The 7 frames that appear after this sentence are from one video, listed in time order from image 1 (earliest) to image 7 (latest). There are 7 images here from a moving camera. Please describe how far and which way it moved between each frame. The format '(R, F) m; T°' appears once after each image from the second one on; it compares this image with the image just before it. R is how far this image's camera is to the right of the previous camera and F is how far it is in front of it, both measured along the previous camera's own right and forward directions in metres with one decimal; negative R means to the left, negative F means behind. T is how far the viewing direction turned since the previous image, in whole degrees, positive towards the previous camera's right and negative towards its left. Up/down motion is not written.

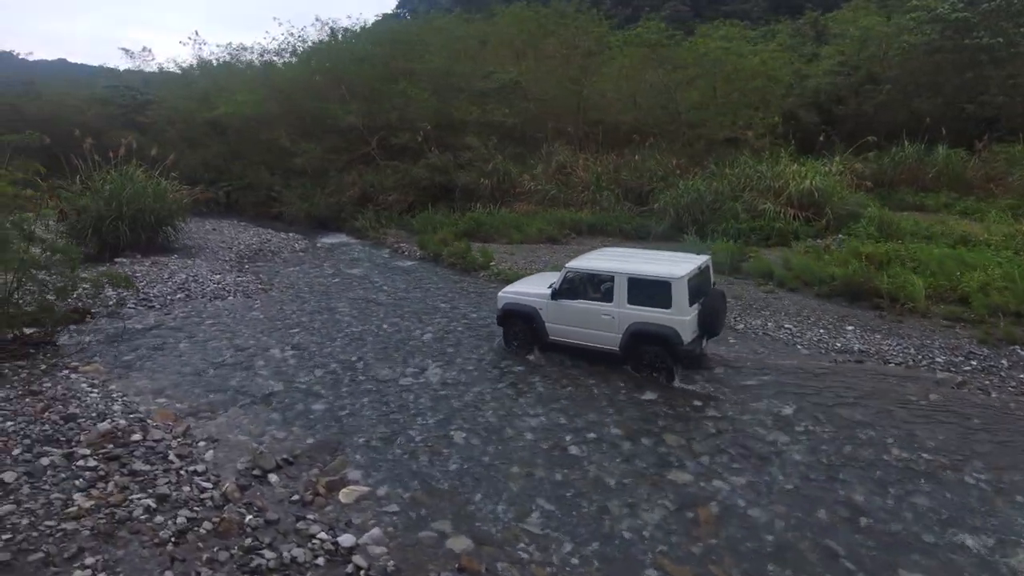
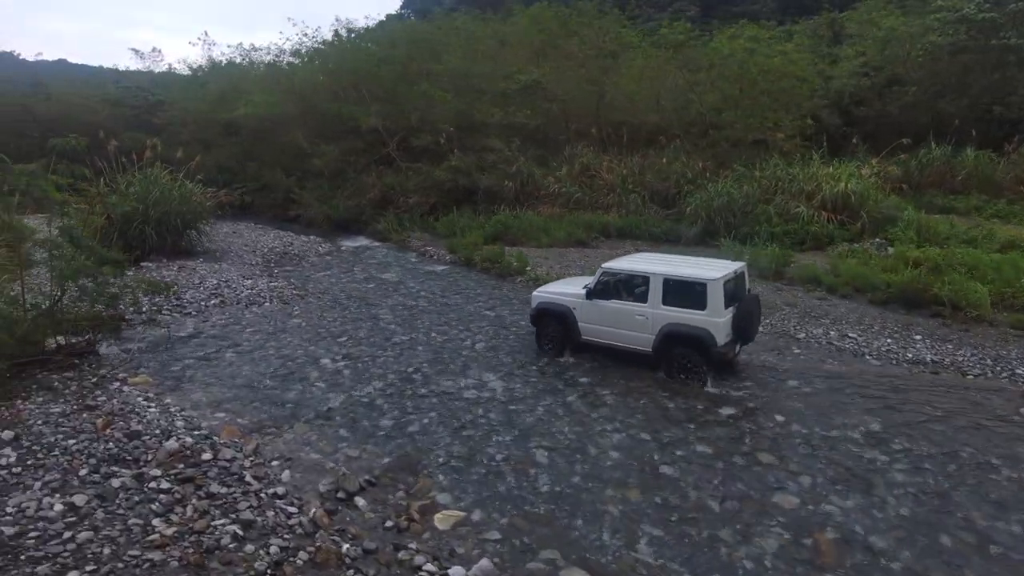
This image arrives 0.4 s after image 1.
(-0.7, +0.3) m; 0°
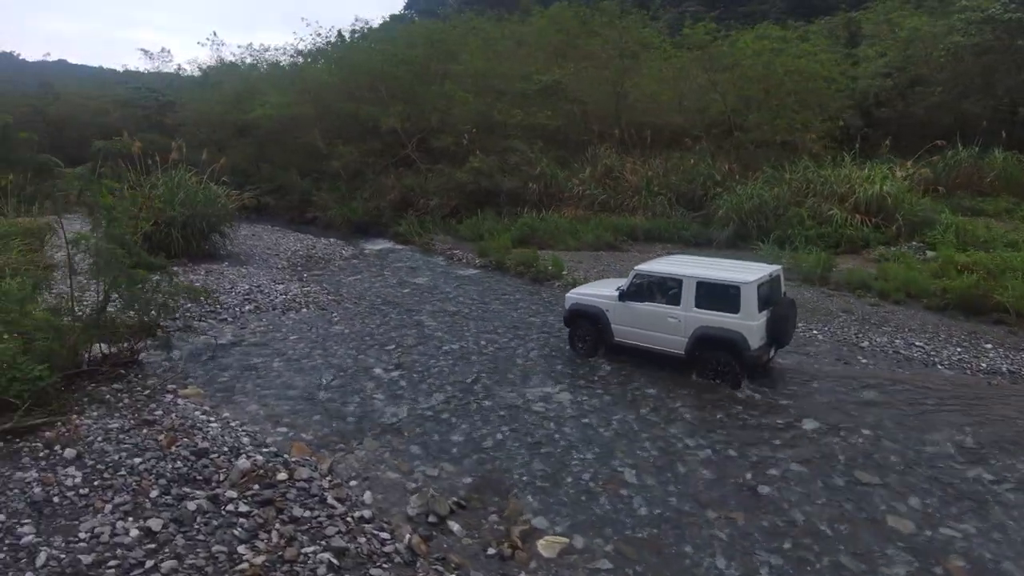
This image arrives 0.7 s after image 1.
(-0.7, +0.3) m; 0°
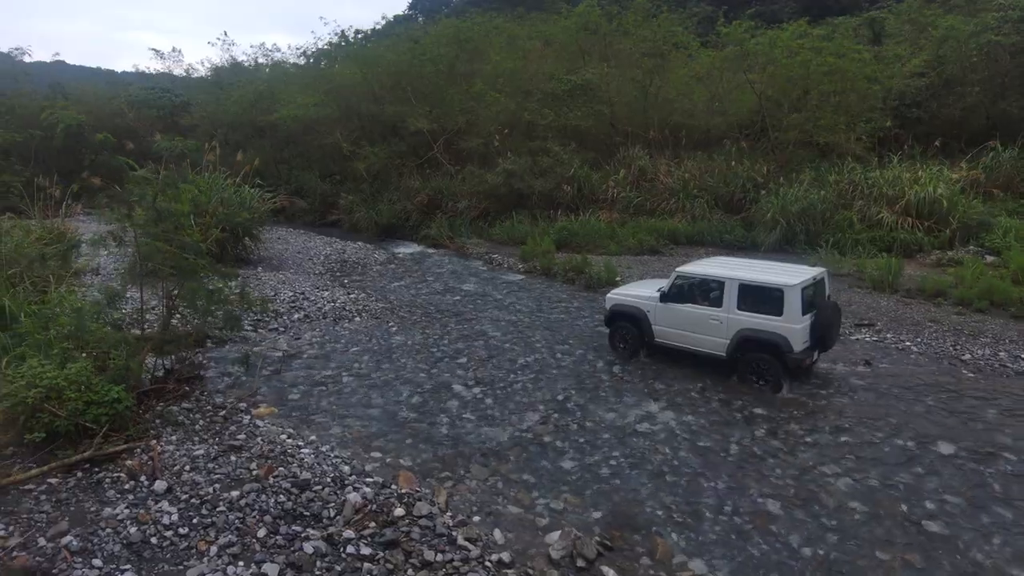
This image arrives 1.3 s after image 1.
(-1.0, +0.5) m; 0°
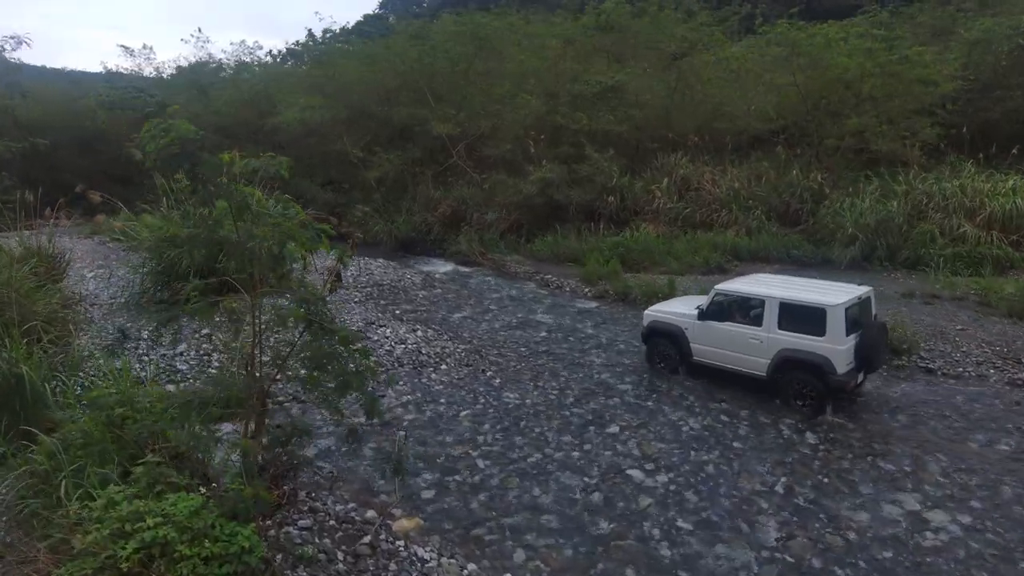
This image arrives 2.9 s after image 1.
(-2.0, +1.7) m; +3°
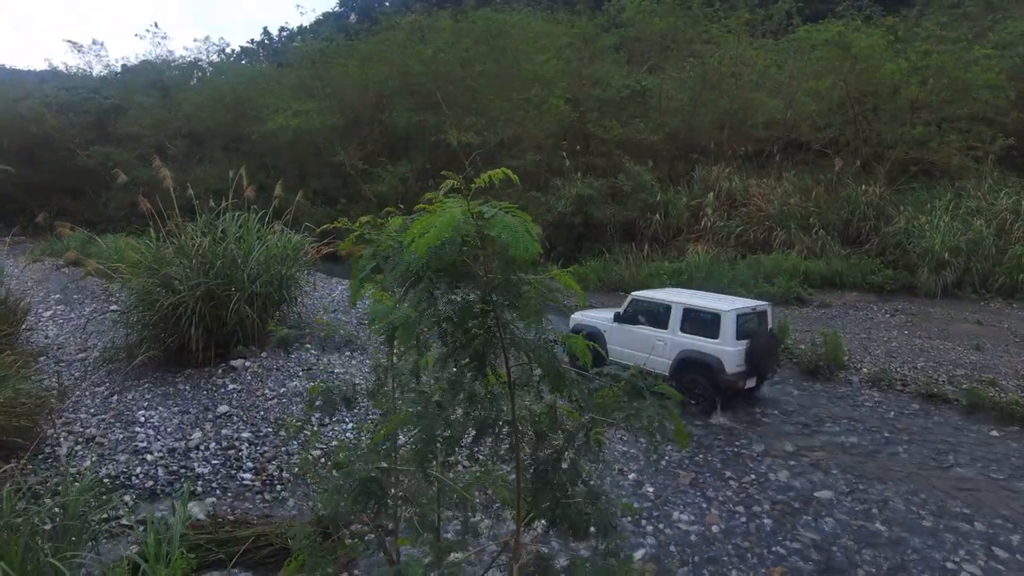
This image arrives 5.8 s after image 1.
(-1.8, +2.1) m; +4°
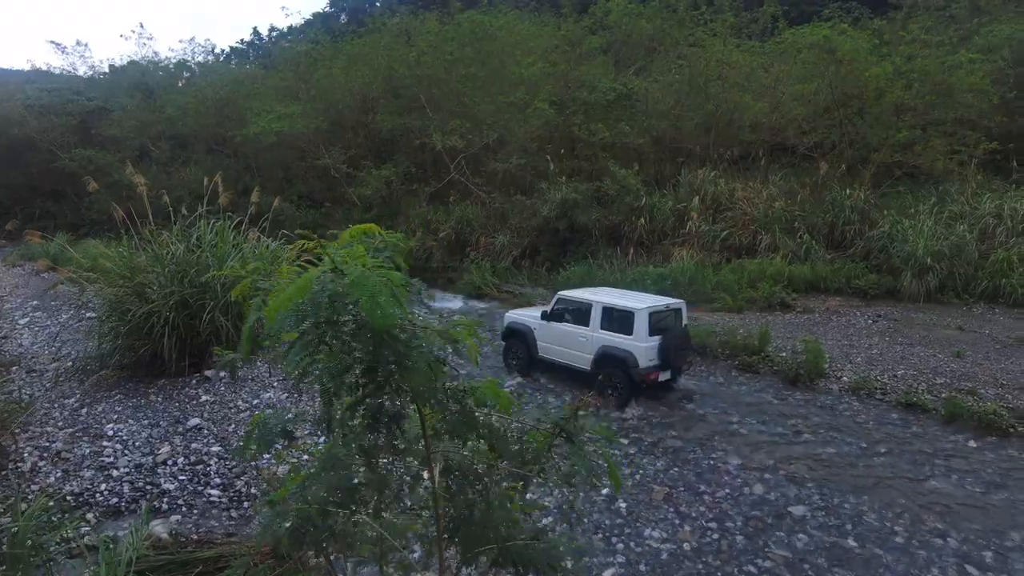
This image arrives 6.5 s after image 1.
(+0.2, +0.1) m; +1°
